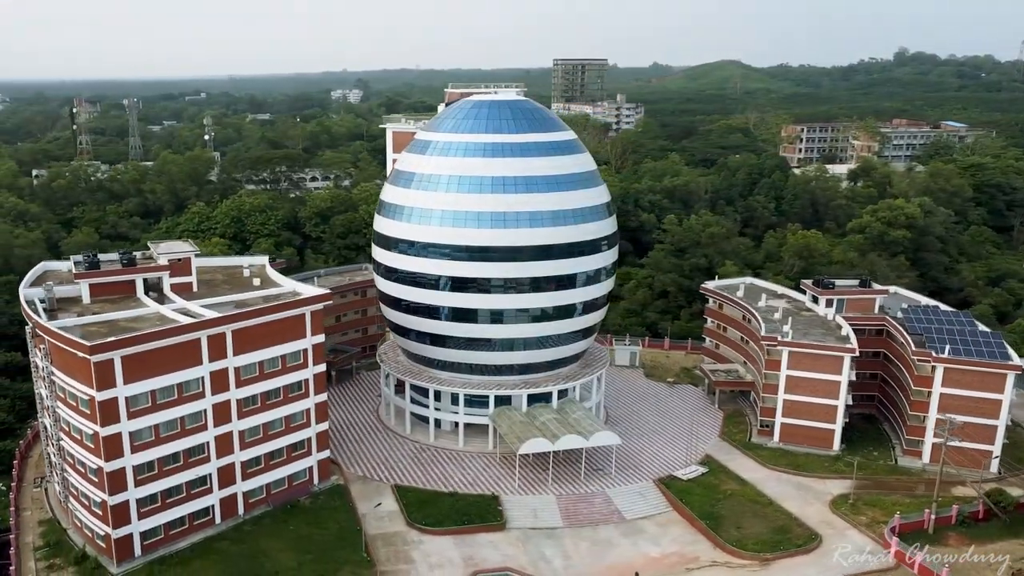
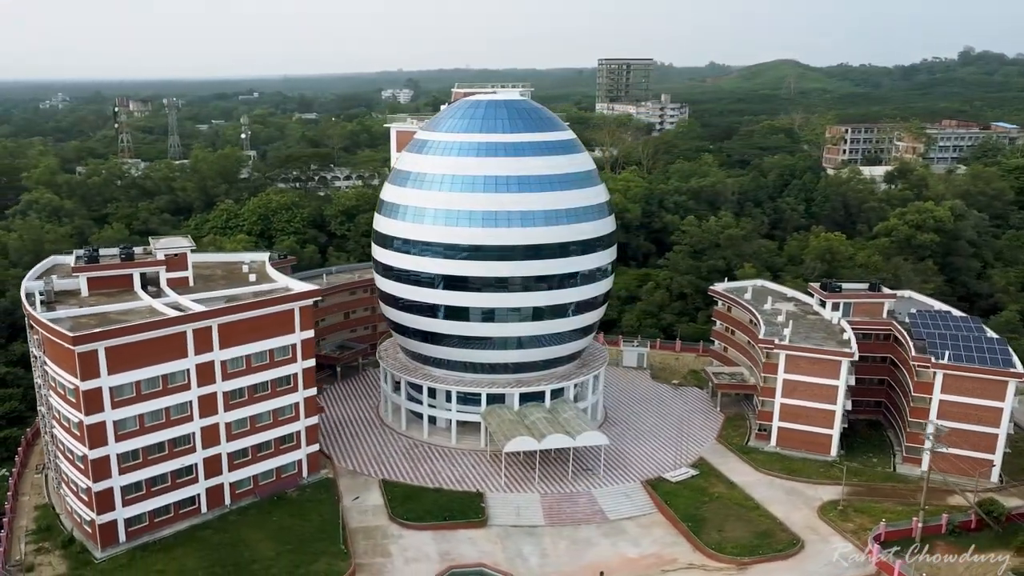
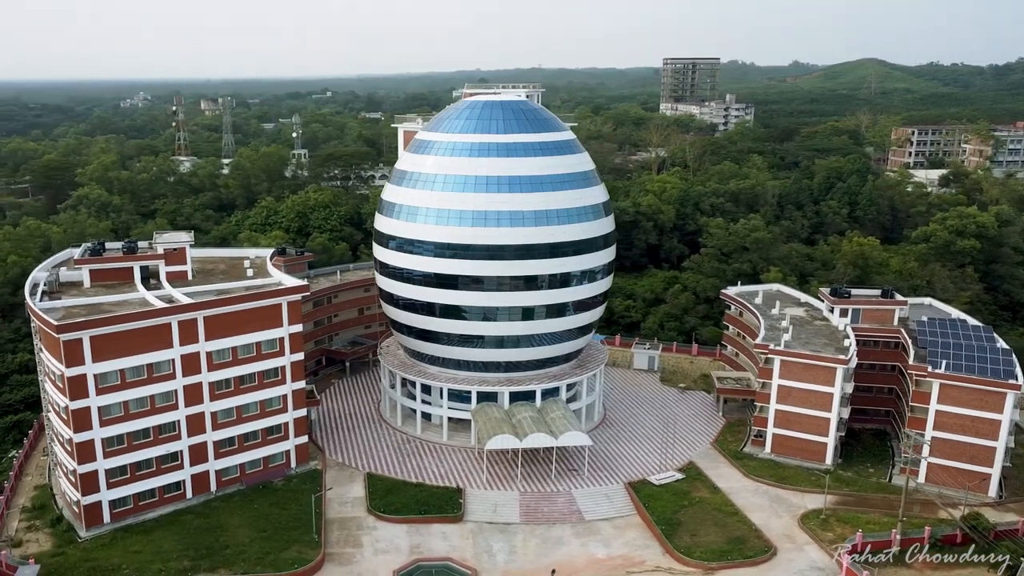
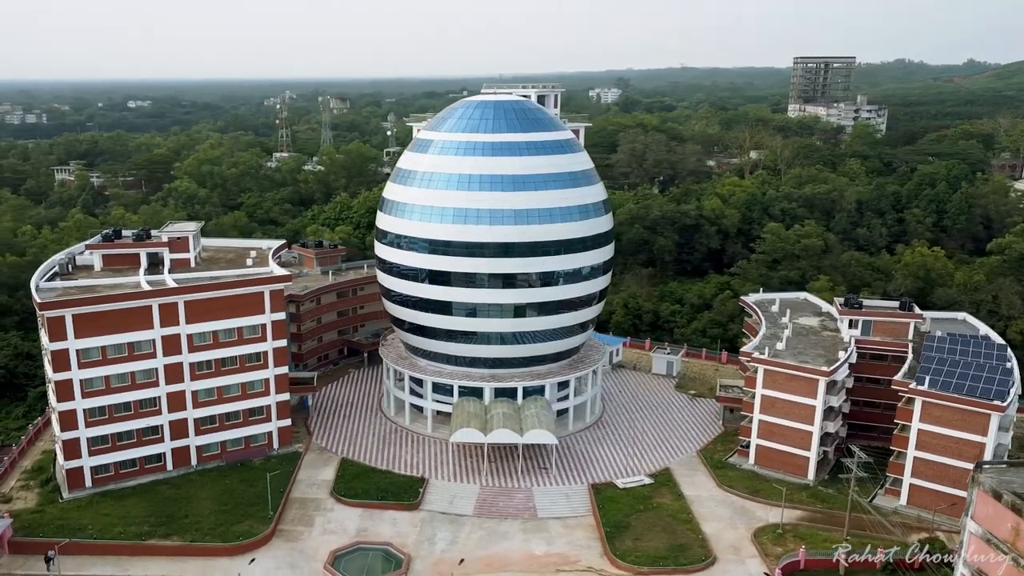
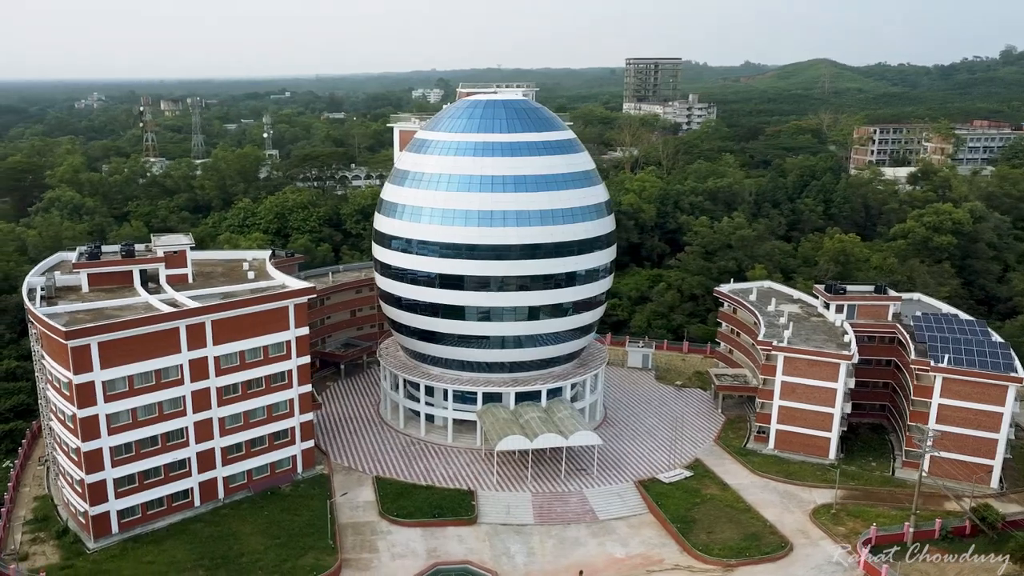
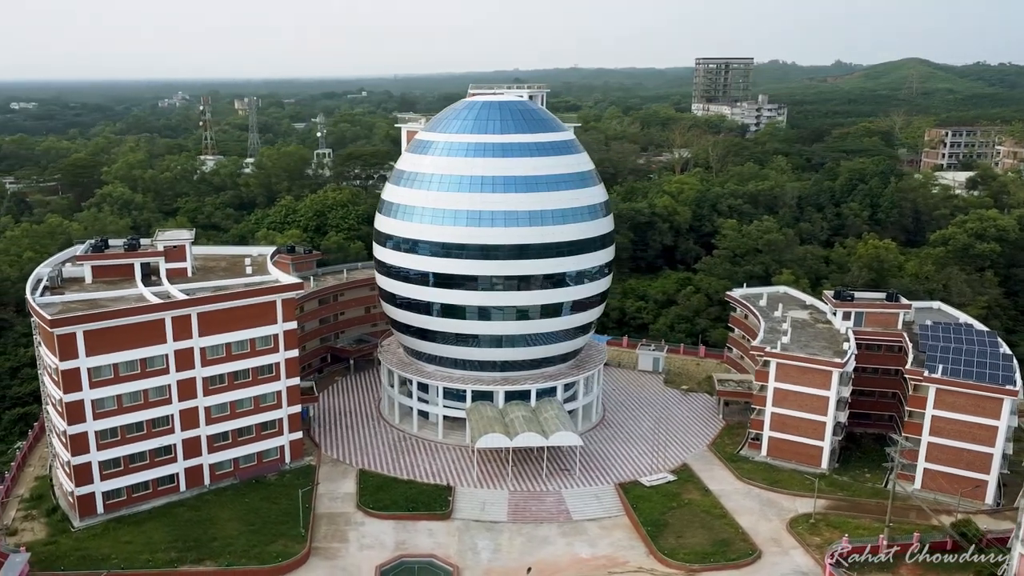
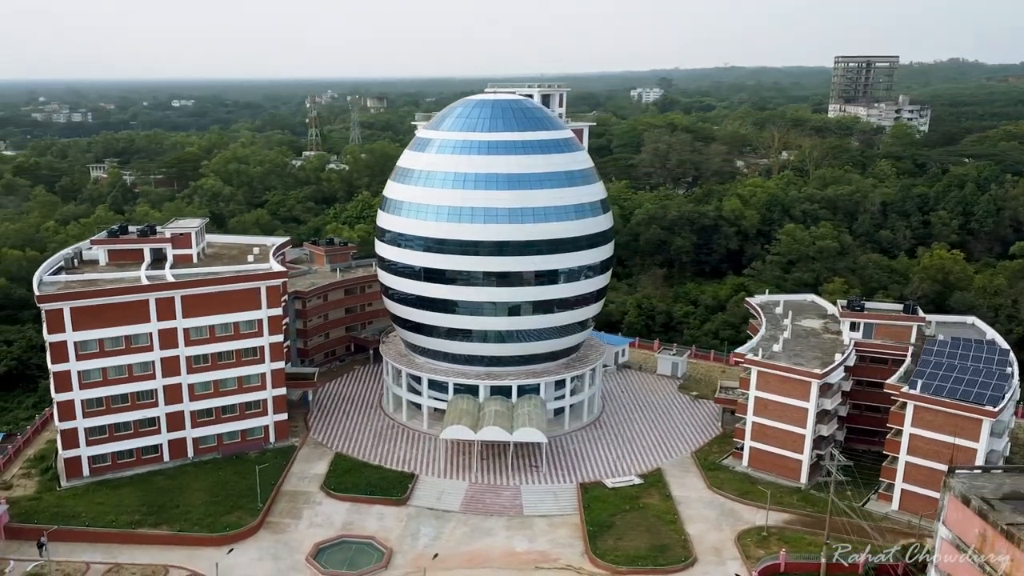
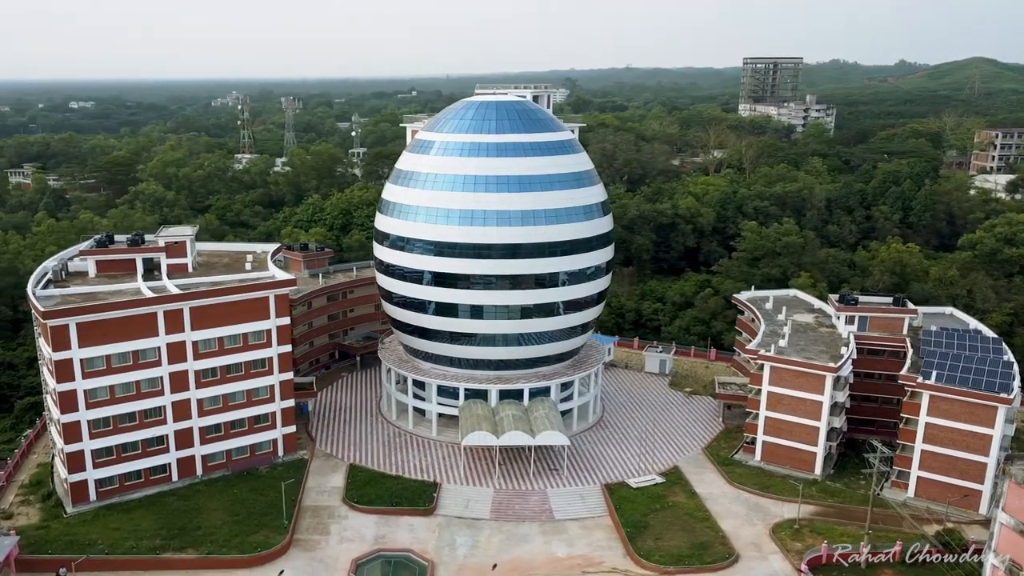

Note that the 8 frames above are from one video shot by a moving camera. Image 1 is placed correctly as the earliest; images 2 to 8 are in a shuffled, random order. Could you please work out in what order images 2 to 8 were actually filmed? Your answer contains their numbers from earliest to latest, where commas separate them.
2, 5, 3, 6, 8, 4, 7
